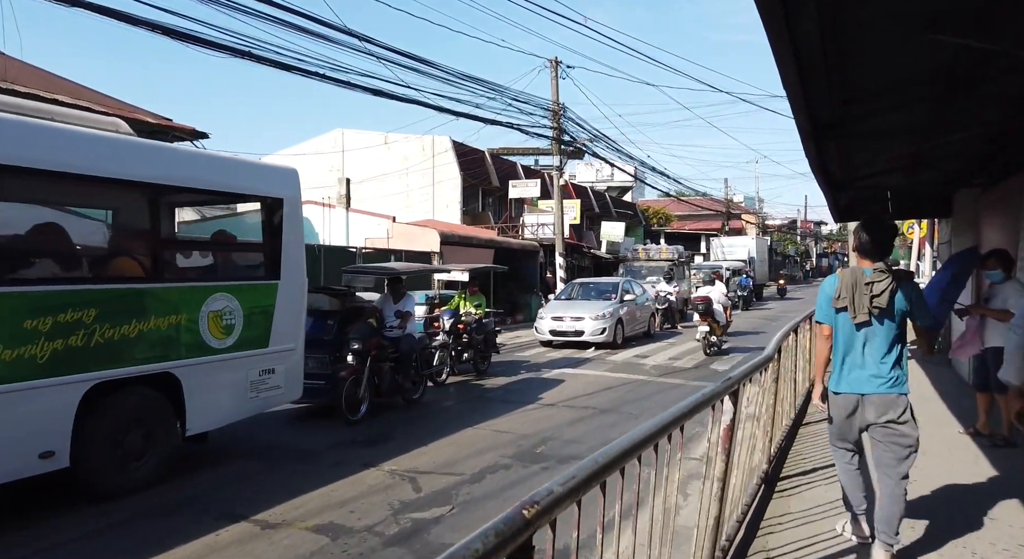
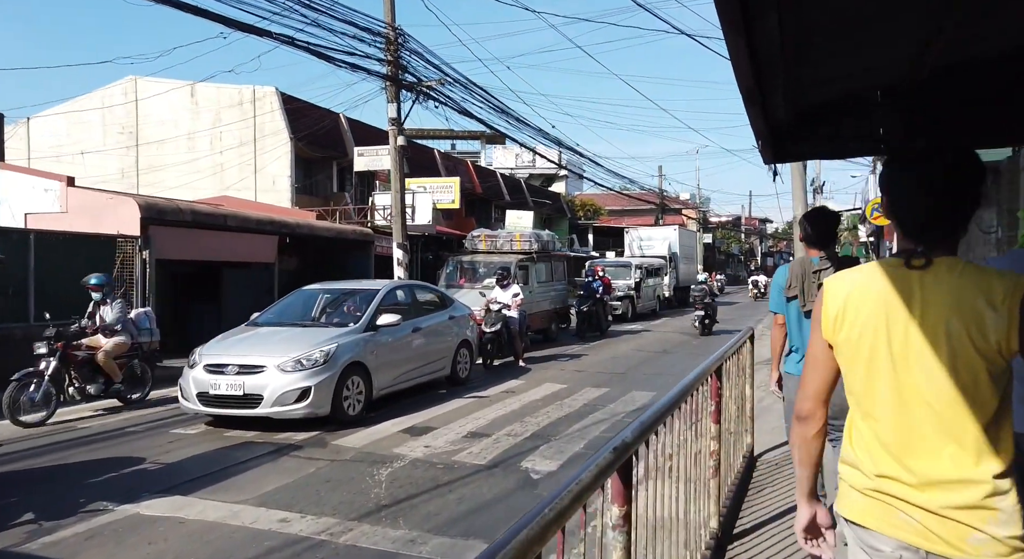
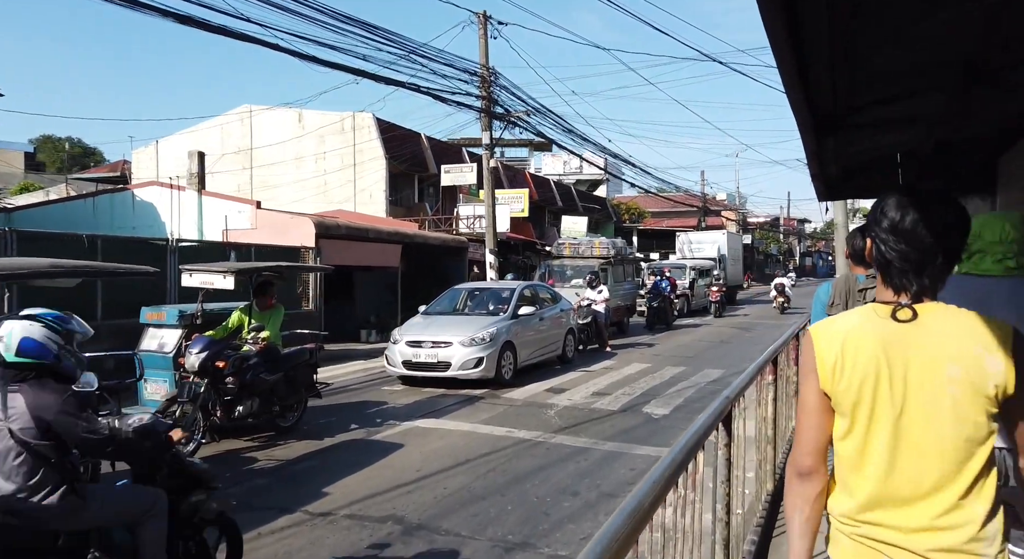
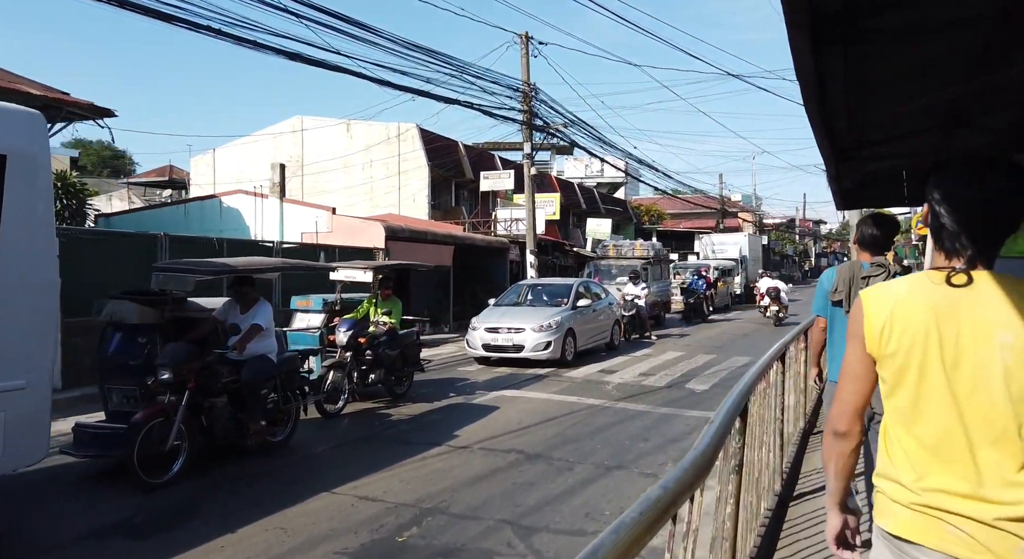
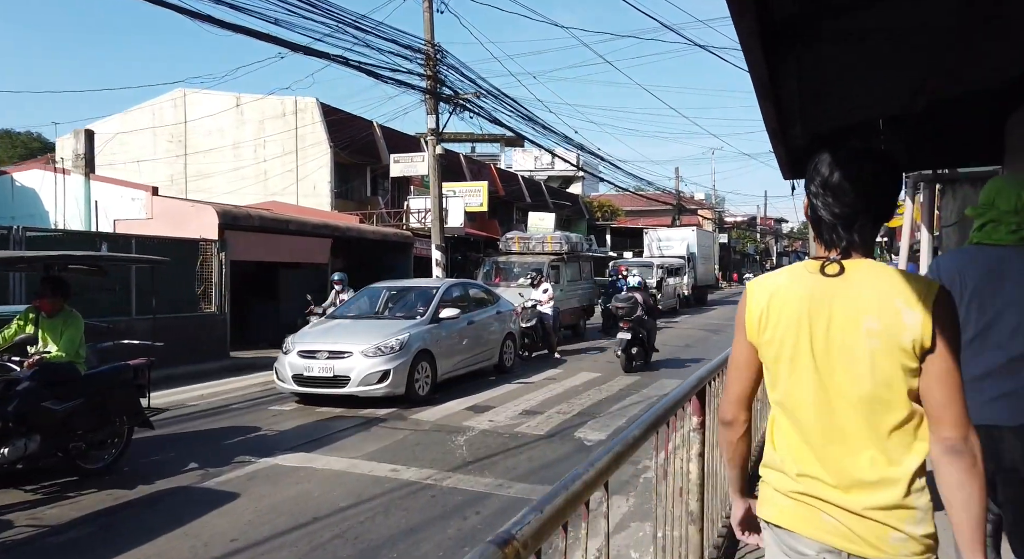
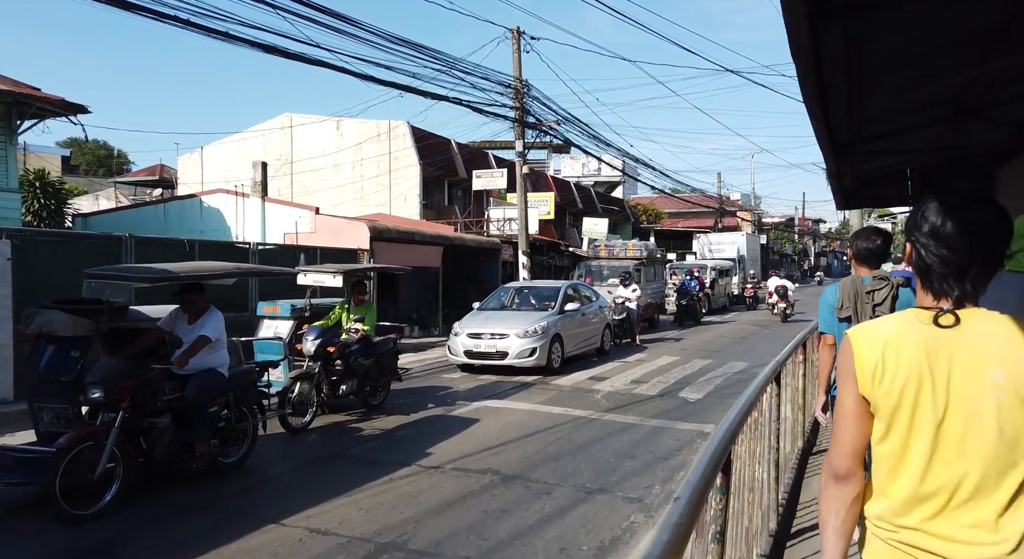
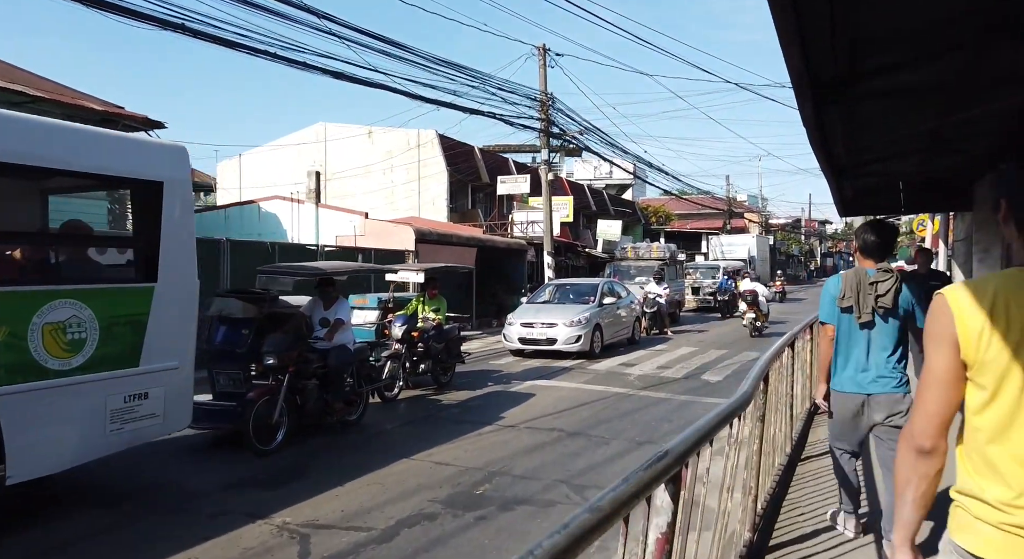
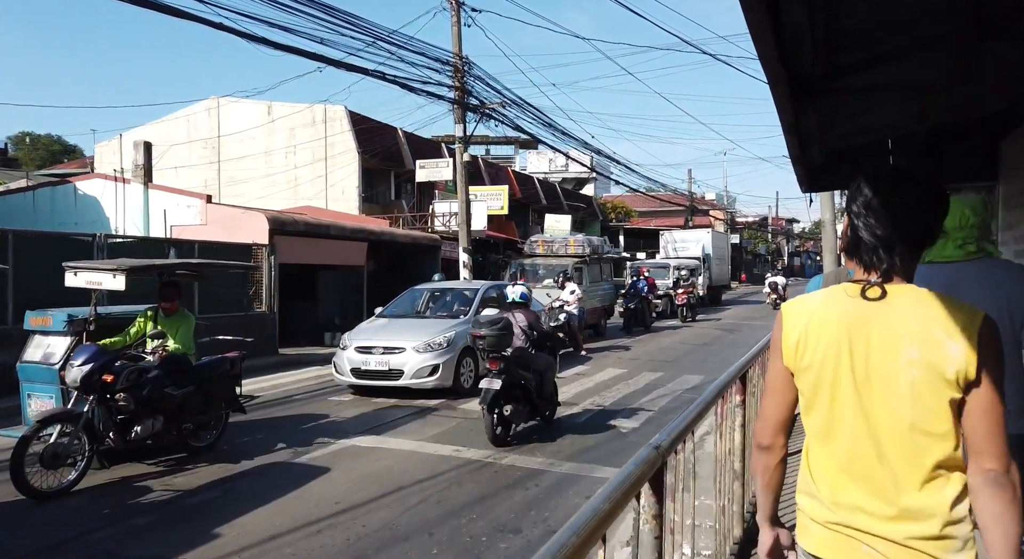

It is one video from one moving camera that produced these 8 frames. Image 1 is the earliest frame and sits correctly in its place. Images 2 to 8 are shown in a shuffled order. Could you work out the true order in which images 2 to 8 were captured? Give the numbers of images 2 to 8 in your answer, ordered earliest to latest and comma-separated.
7, 4, 6, 3, 8, 5, 2
